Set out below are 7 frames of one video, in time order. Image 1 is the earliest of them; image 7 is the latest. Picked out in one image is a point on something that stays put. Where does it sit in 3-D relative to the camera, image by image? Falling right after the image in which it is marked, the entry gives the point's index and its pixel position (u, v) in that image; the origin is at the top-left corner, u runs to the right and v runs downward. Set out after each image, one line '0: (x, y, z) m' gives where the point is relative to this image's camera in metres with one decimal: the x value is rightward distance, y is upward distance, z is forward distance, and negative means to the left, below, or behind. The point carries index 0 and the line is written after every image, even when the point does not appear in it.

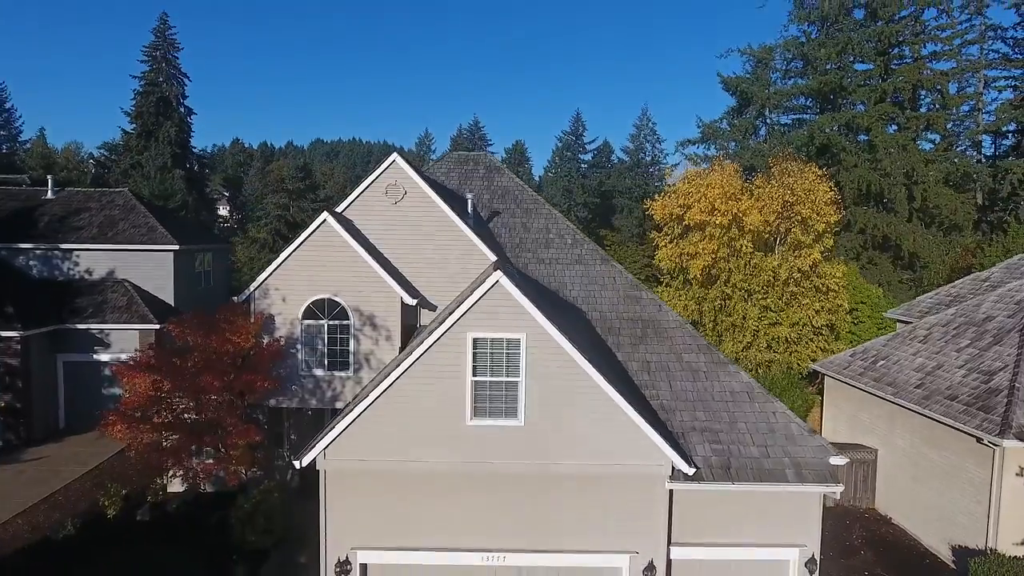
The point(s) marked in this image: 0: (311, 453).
0: (-3.3, -2.7, +10.6) m
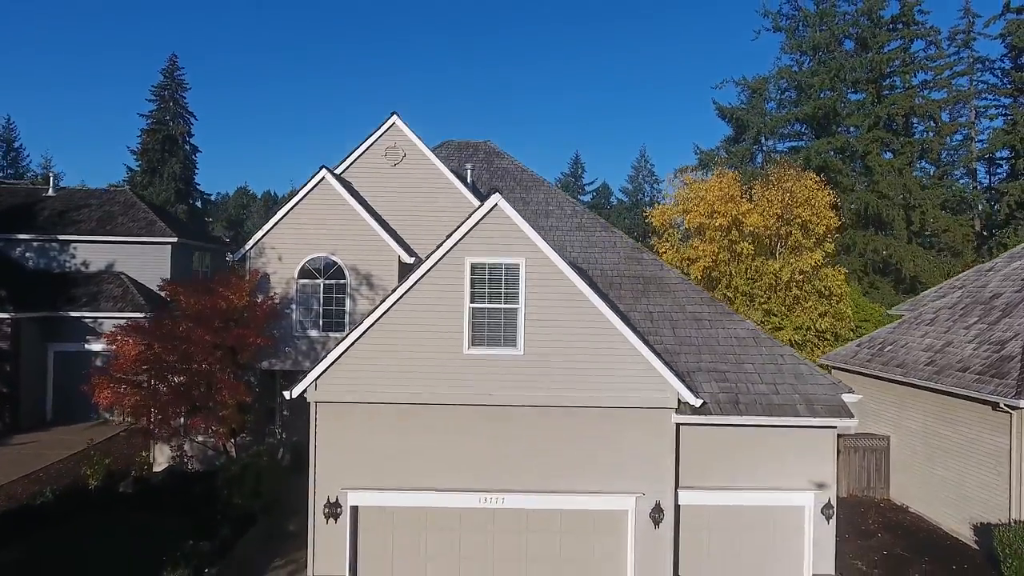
0: (-3.3, -1.5, +10.2) m
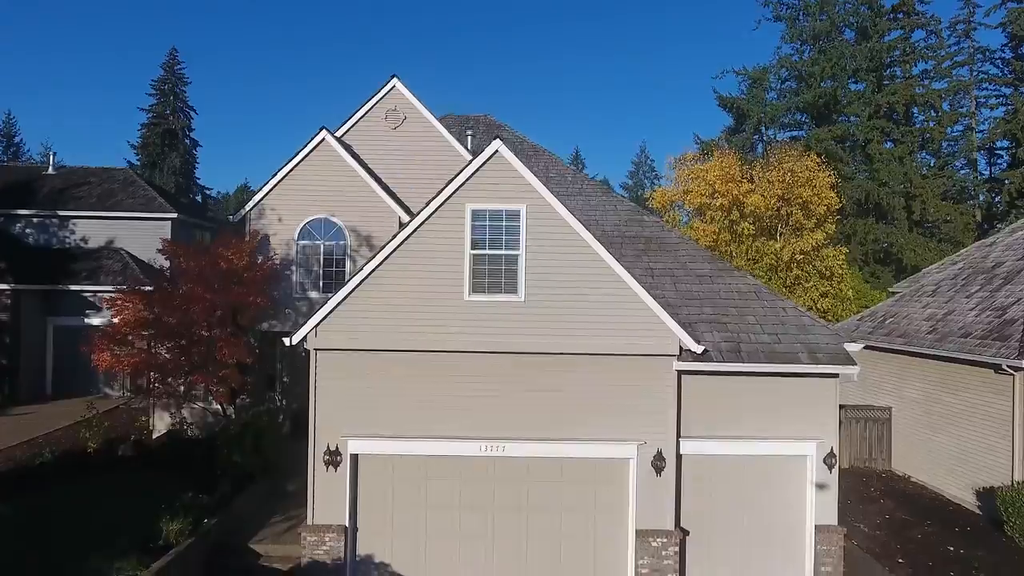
0: (-3.3, -0.6, +10.1) m
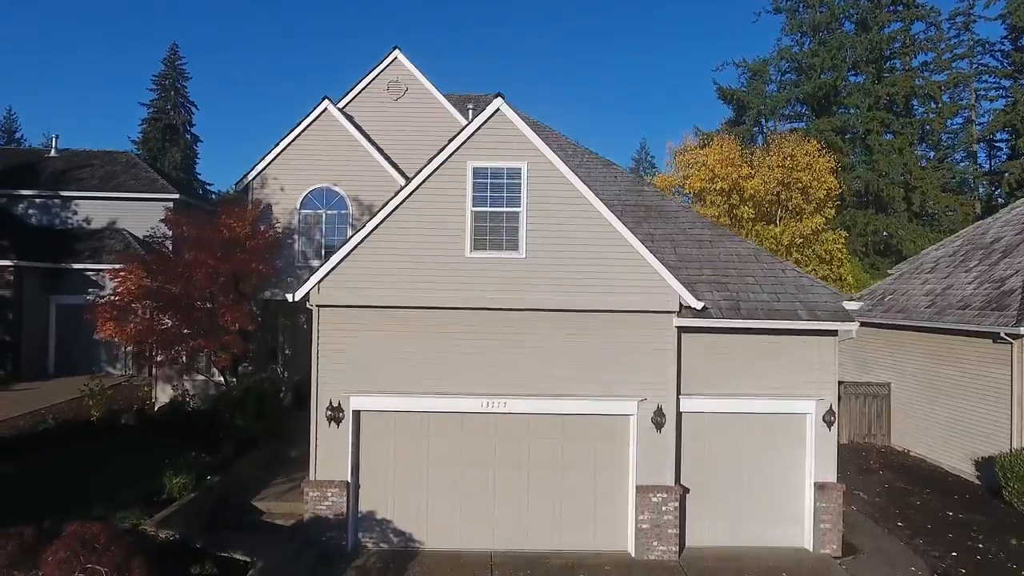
0: (-3.3, +0.1, +10.2) m
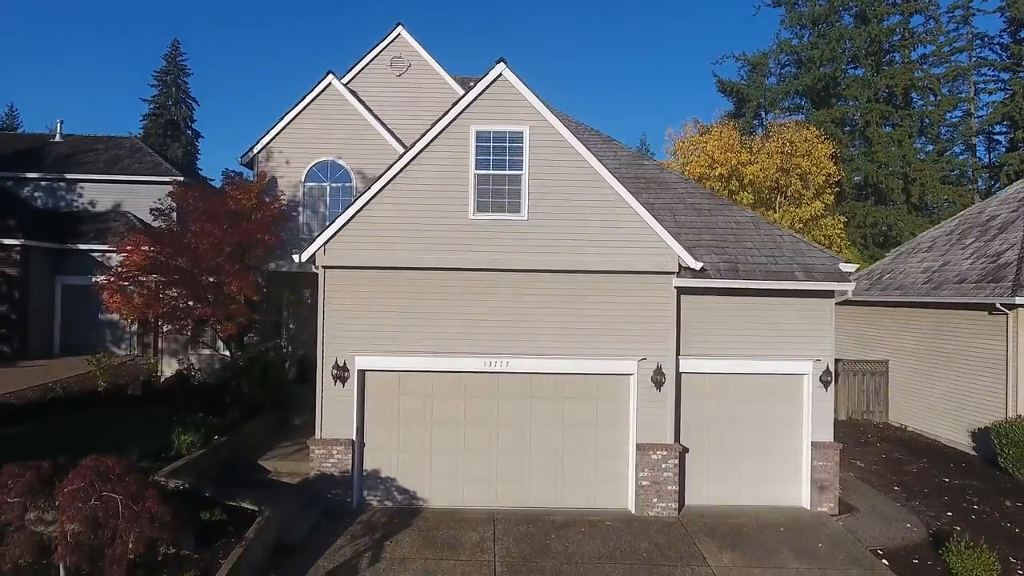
0: (-3.3, +0.7, +10.4) m
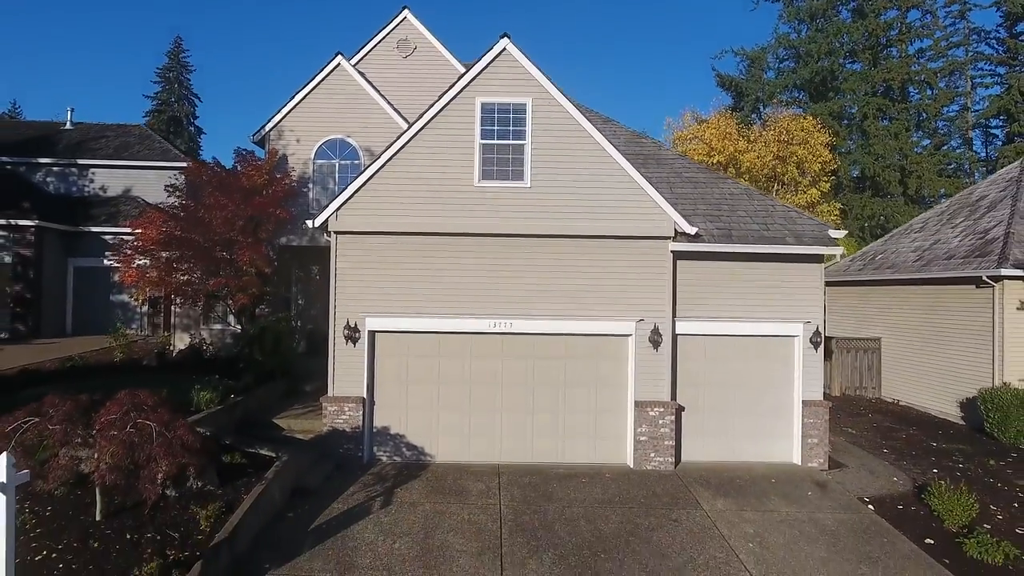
0: (-3.2, +1.3, +10.9) m
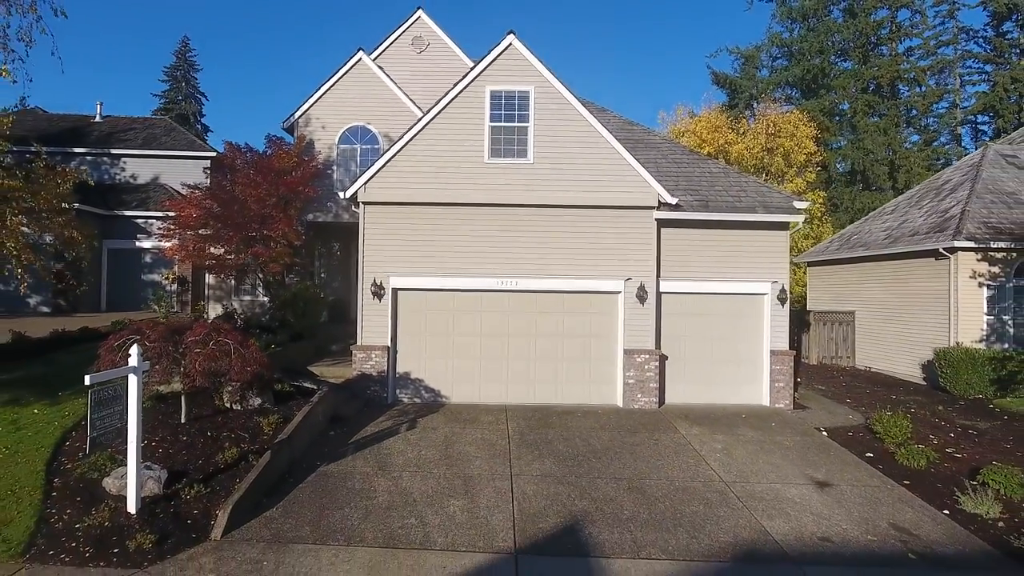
0: (-3.1, +2.1, +12.6) m
